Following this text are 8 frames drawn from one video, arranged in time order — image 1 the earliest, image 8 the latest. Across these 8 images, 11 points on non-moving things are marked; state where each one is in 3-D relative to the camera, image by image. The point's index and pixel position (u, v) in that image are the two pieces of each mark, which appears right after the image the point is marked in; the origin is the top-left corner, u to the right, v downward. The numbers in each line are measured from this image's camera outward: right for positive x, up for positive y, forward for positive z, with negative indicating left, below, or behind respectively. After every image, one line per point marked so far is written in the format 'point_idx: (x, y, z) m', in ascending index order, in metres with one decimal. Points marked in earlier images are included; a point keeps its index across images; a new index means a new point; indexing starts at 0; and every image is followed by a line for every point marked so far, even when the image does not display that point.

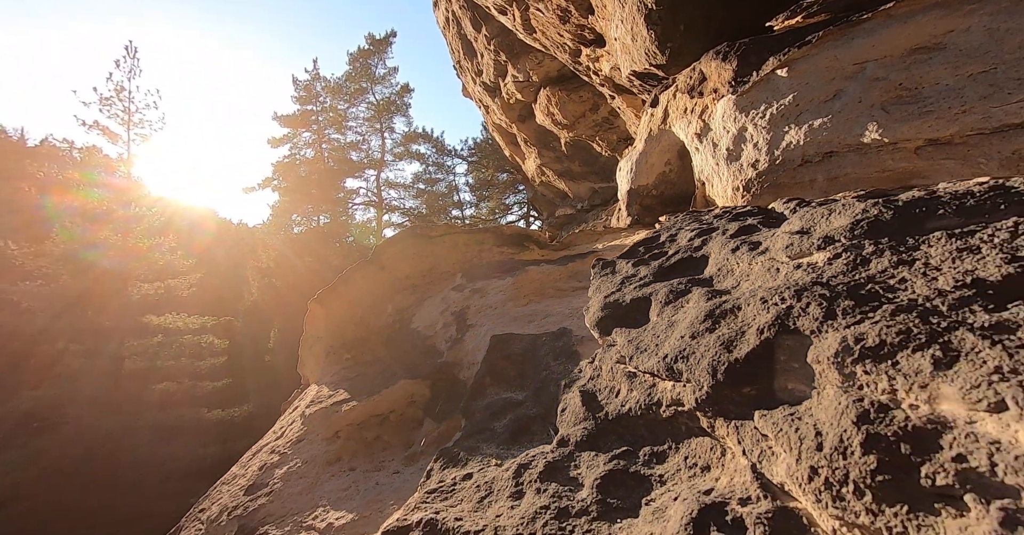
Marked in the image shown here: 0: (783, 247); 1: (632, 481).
0: (+0.7, 0.0, +1.4) m
1: (+0.3, -0.5, +1.2) m
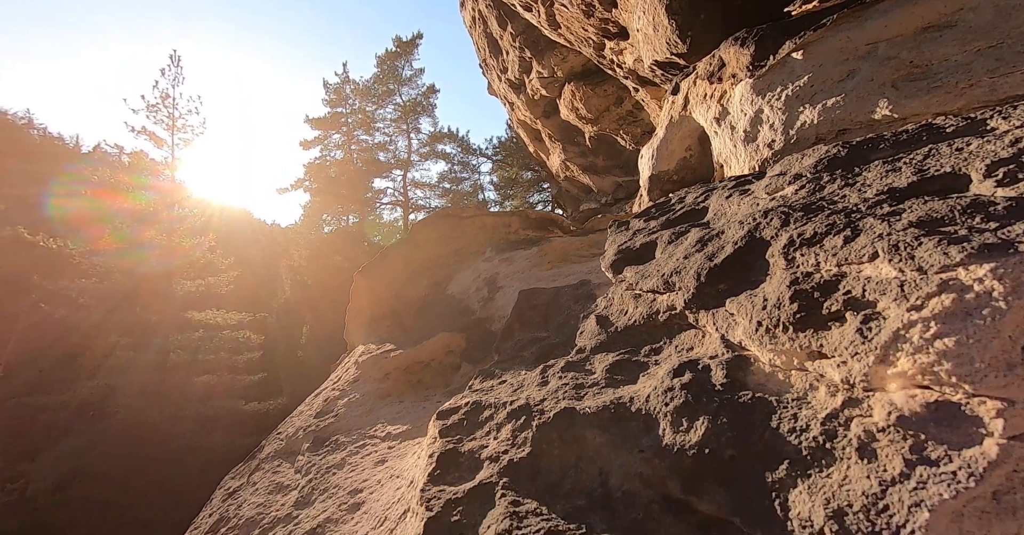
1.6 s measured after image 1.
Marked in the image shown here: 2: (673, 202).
0: (+0.8, +0.2, +1.7) m
1: (+0.4, -0.3, +1.5) m
2: (+0.7, +0.3, +2.5) m
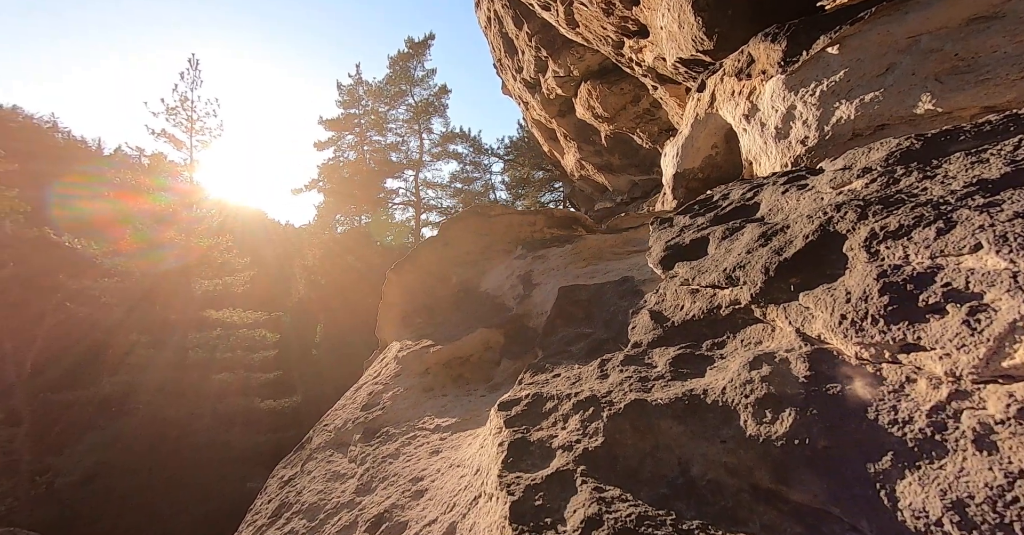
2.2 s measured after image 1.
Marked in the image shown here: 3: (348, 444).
0: (+1.0, +0.3, +1.7) m
1: (+0.6, -0.3, +1.6) m
2: (+0.9, +0.3, +2.5) m
3: (-0.8, -0.8, +2.6) m
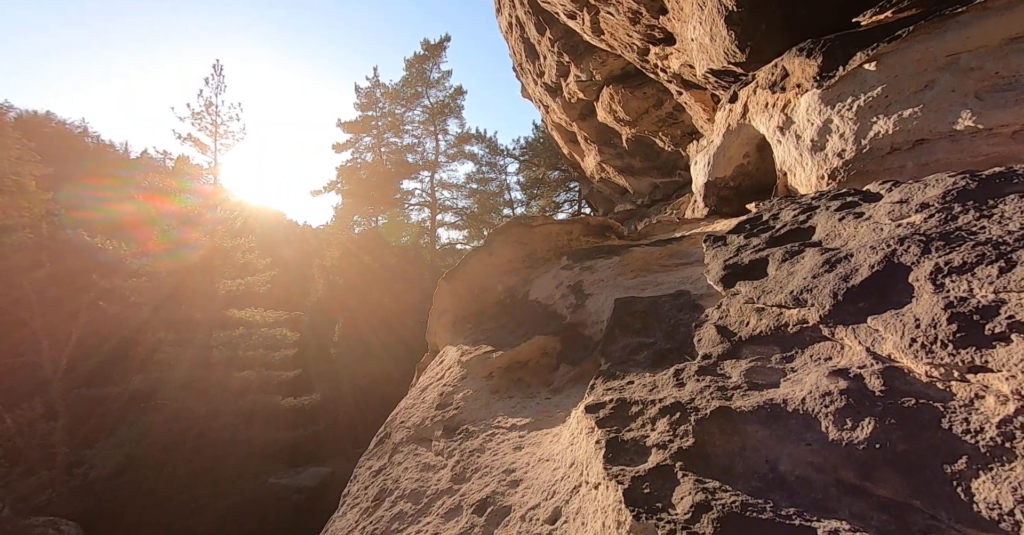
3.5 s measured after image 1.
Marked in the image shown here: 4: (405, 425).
0: (+1.3, +0.2, +1.9) m
1: (+0.9, -0.3, +1.8) m
2: (+1.3, +0.2, +2.7) m
3: (-0.4, -0.9, +2.9) m
4: (-0.6, -0.9, +3.1) m
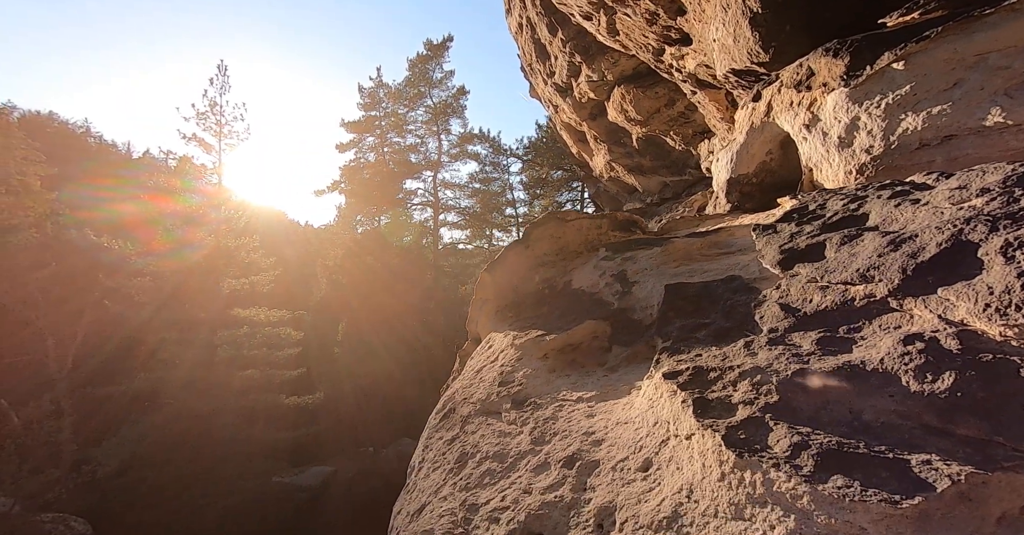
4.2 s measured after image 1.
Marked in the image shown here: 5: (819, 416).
0: (+1.7, +0.3, +2.1) m
1: (+1.2, -0.3, +1.9) m
2: (+1.6, +0.3, +2.9) m
3: (-0.1, -0.8, +3.1) m
4: (-0.3, -0.8, +3.3) m
5: (+1.0, -0.5, +1.7) m
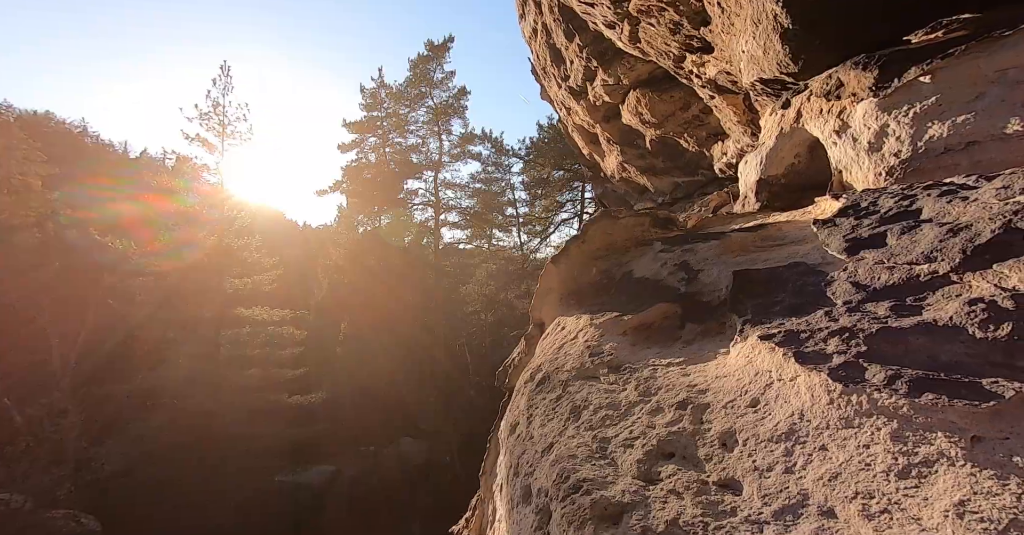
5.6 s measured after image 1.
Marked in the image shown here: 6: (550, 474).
0: (+2.3, +0.4, +2.6) m
1: (+1.9, -0.2, +2.5) m
2: (+2.3, +0.4, +3.4) m
3: (+0.6, -0.7, +3.6) m
4: (+0.4, -0.8, +3.9) m
5: (+1.6, -0.4, +2.2) m
6: (+0.2, -1.1, +2.8) m
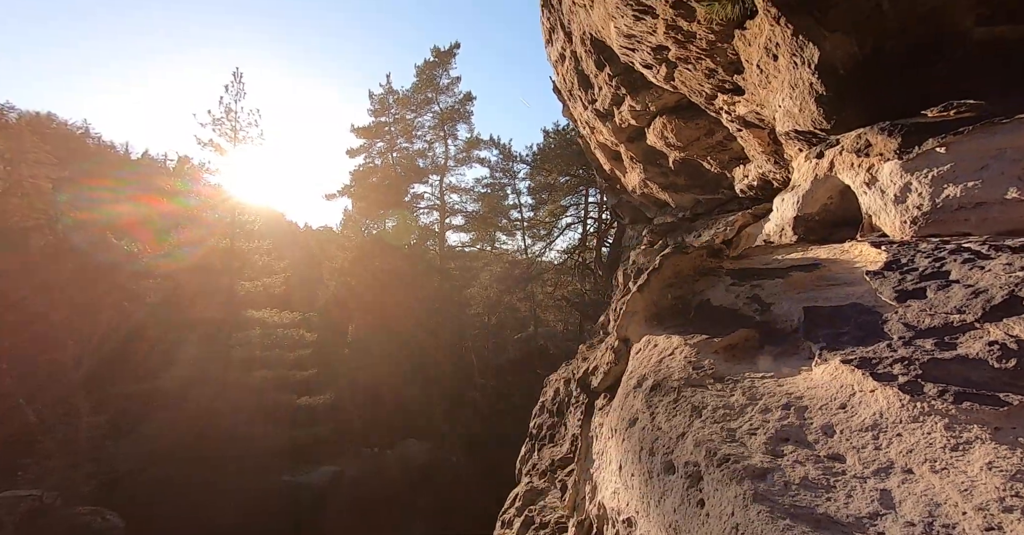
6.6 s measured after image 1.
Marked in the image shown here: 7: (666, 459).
0: (+3.5, 0.0, +3.9) m
1: (+3.1, -0.5, +3.8) m
2: (+3.4, +0.1, +4.7) m
3: (+1.8, -1.1, +4.9) m
4: (+1.5, -1.1, +5.1) m
5: (+2.8, -0.7, +3.5) m
6: (+1.4, -1.4, +4.1) m
7: (+1.3, -1.6, +4.4) m
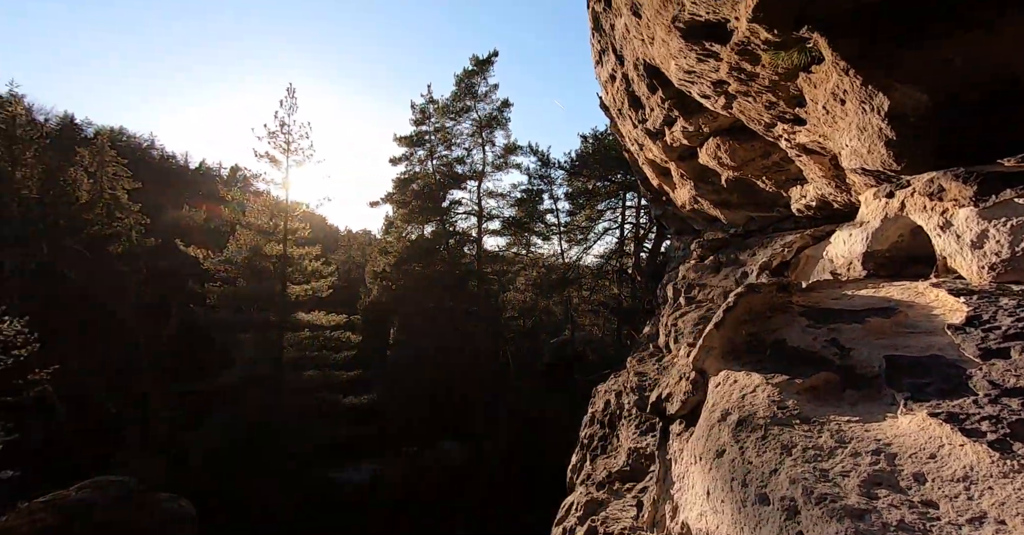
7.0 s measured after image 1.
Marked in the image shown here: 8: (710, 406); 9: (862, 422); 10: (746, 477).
0: (+4.6, -0.5, +4.3) m
1: (+4.1, -1.1, +4.2) m
2: (+4.5, -0.5, +5.1) m
3: (+2.8, -1.6, +5.4) m
4: (+2.6, -1.6, +5.7) m
5: (+3.8, -1.2, +3.9) m
6: (+2.4, -1.9, +4.6) m
7: (+2.3, -2.1, +5.0) m
8: (+2.5, -1.8, +6.8) m
9: (+3.3, -1.5, +5.0) m
10: (+2.3, -2.1, +5.2) m
